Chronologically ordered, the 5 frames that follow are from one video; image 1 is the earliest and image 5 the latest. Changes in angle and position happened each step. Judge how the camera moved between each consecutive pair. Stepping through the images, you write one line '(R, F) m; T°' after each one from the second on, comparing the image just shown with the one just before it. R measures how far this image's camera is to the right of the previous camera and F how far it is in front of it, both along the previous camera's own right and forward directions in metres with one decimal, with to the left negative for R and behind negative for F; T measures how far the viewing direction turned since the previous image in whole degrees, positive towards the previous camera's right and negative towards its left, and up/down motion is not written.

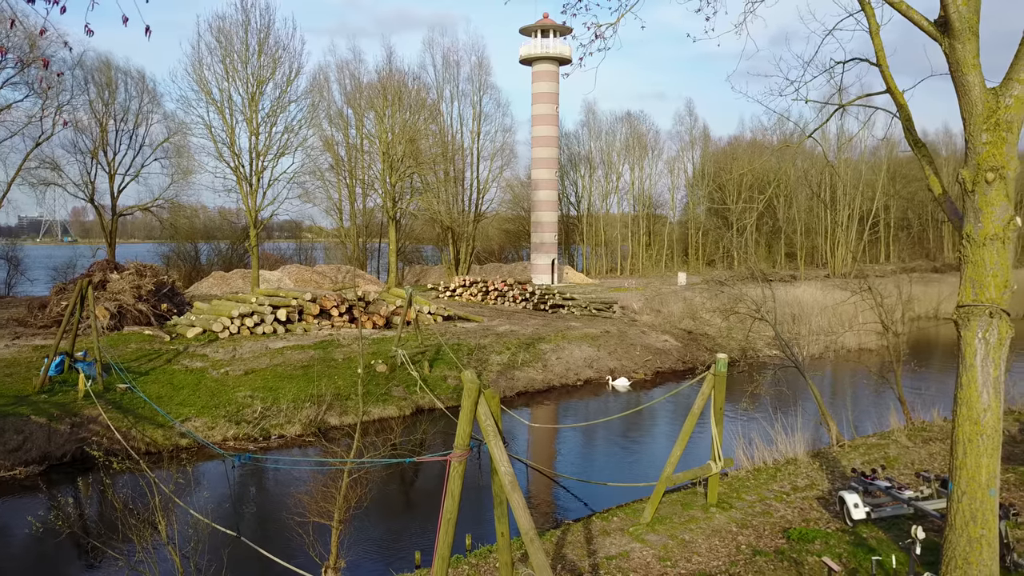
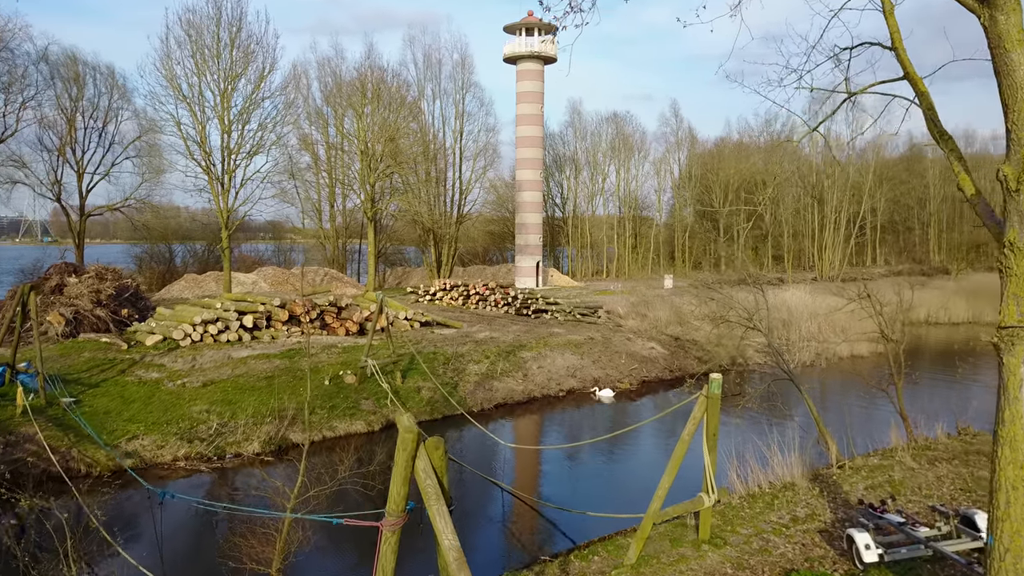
(+0.2, +0.8) m; +1°
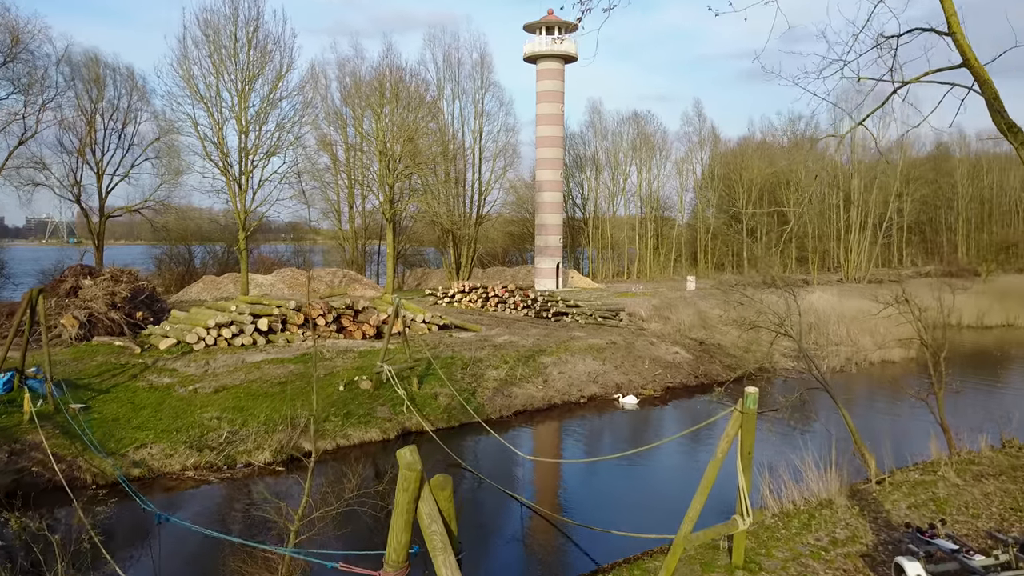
(0.0, +0.5) m; -2°
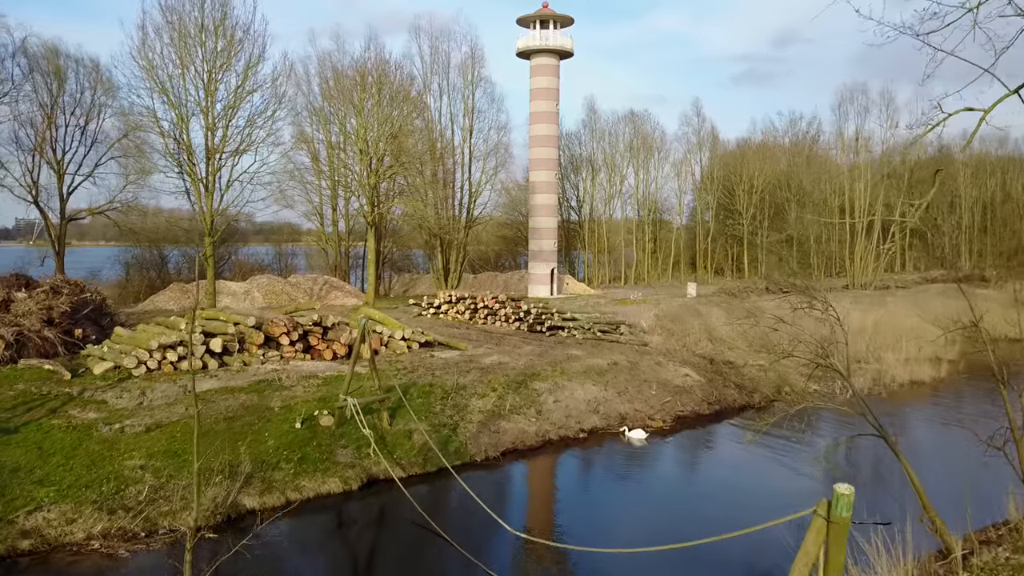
(+0.1, +2.0) m; +1°
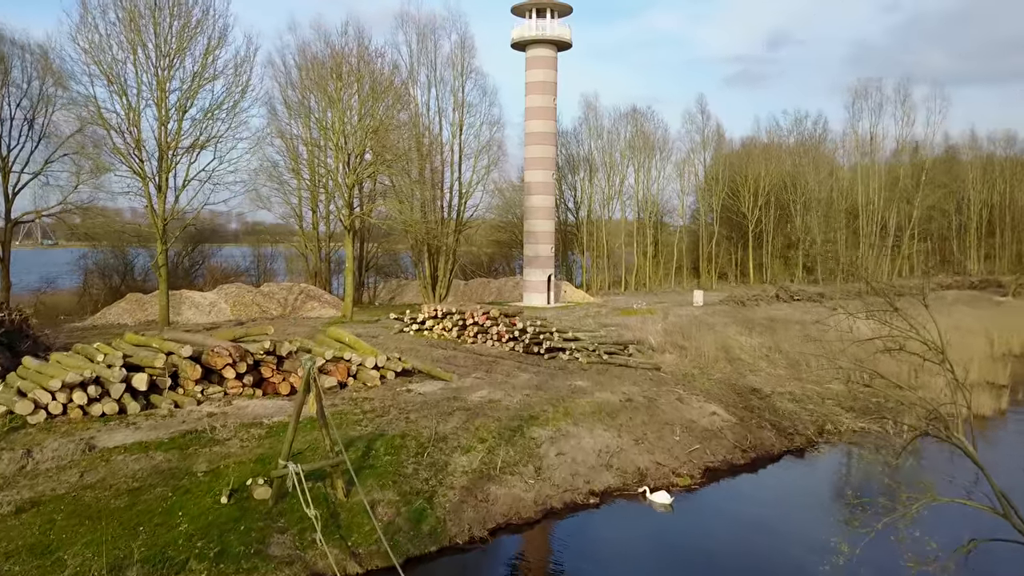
(0.0, +2.6) m; 0°
